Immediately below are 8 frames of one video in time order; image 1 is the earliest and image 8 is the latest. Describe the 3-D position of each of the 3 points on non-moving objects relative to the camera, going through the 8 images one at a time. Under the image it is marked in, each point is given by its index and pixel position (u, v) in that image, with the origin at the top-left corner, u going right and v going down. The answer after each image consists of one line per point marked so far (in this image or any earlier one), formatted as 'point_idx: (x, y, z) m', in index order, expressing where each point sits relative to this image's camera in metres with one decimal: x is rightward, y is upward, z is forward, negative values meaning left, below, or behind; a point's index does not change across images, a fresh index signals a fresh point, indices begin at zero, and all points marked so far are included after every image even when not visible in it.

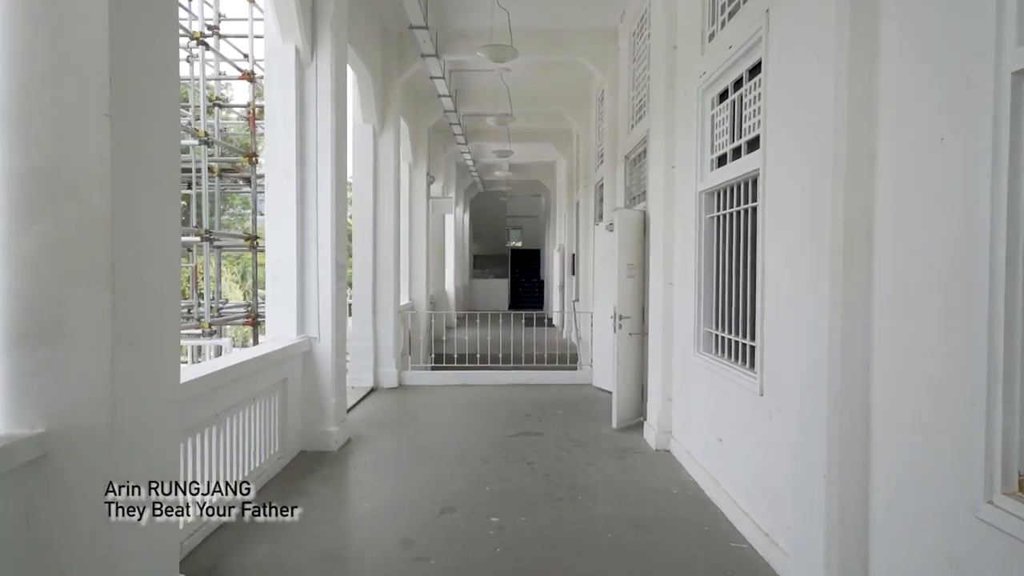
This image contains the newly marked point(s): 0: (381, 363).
0: (-1.5, -0.9, +7.9) m
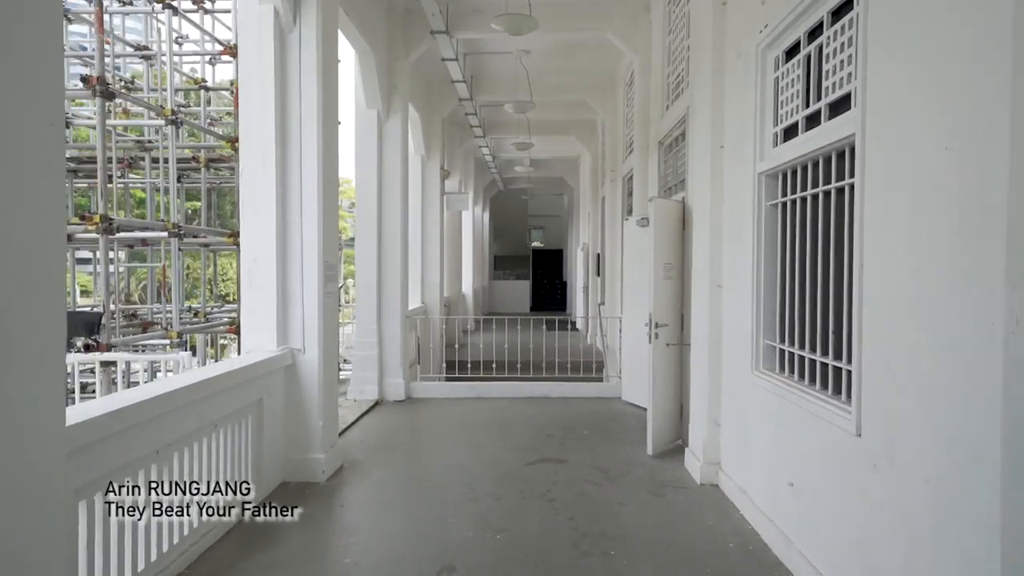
0: (-1.3, -0.9, +7.1) m
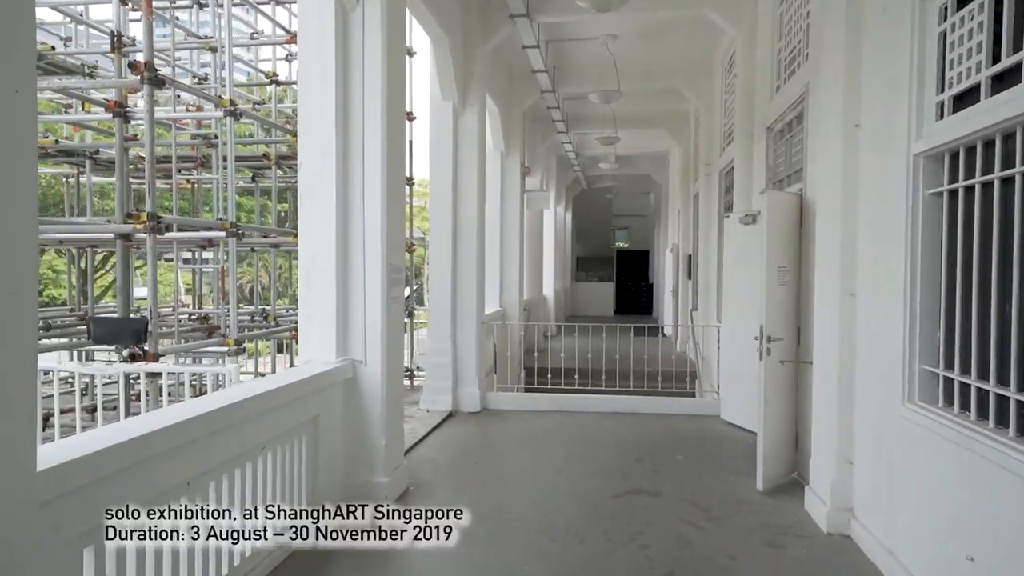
0: (-0.5, -0.9, +6.7) m
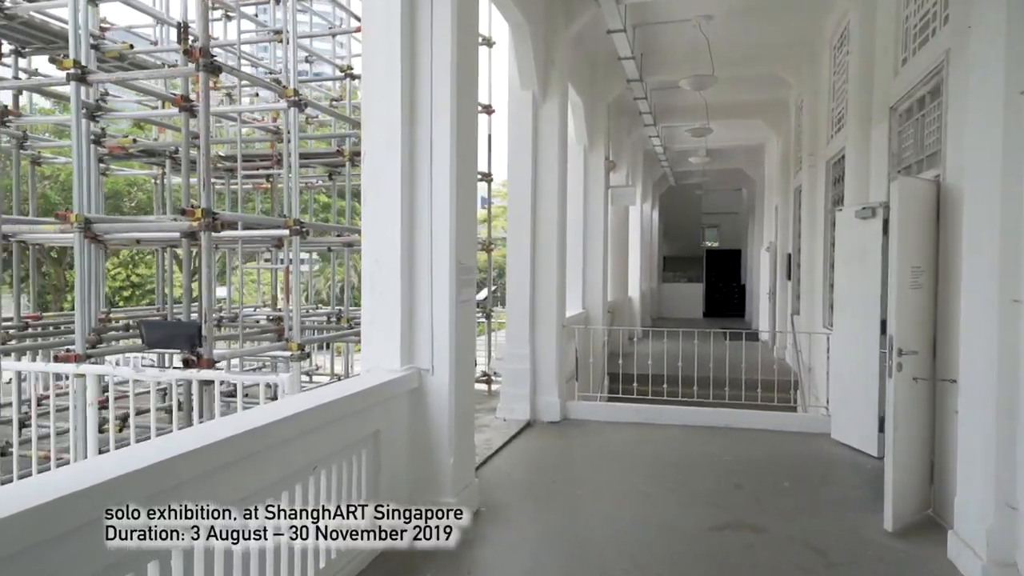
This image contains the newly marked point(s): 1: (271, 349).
0: (+0.3, -1.0, +6.3) m
1: (-1.5, -0.4, +4.2) m
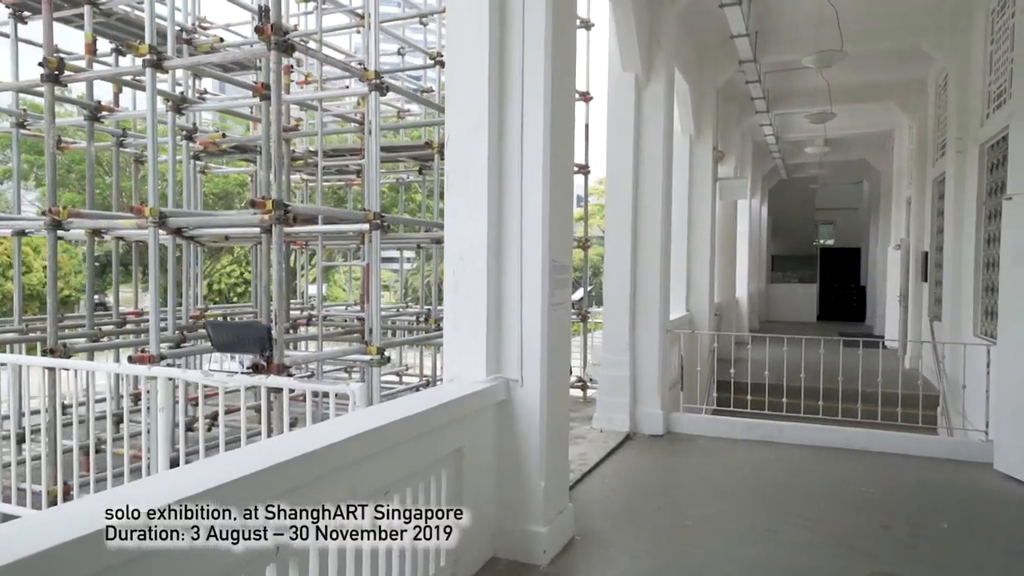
0: (+1.1, -1.0, +5.7) m
1: (-0.9, -0.4, +3.9) m
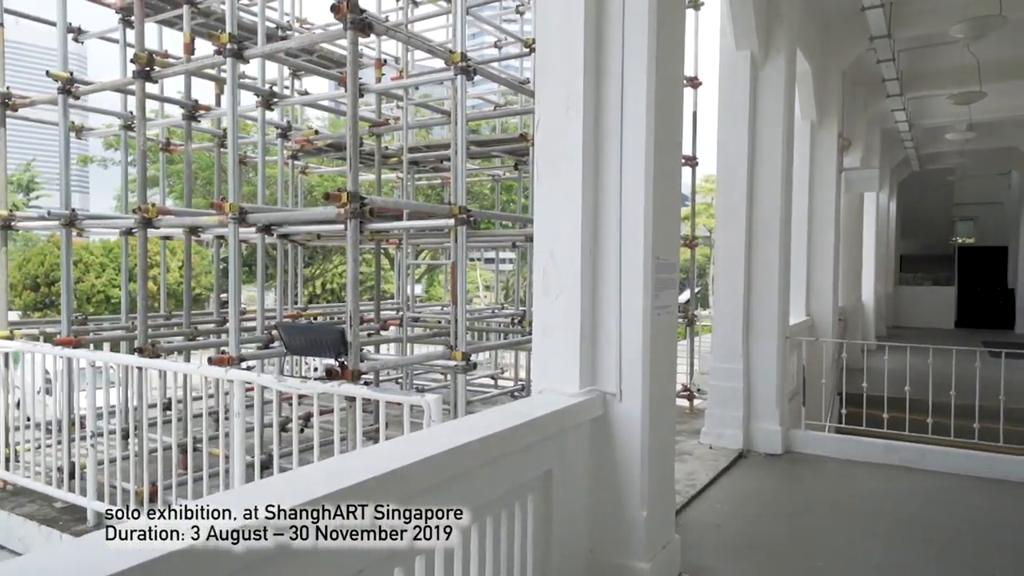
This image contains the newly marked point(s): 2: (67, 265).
0: (+1.9, -1.0, +5.2) m
1: (-0.4, -0.4, +3.6) m
2: (-3.0, +0.2, +4.5) m
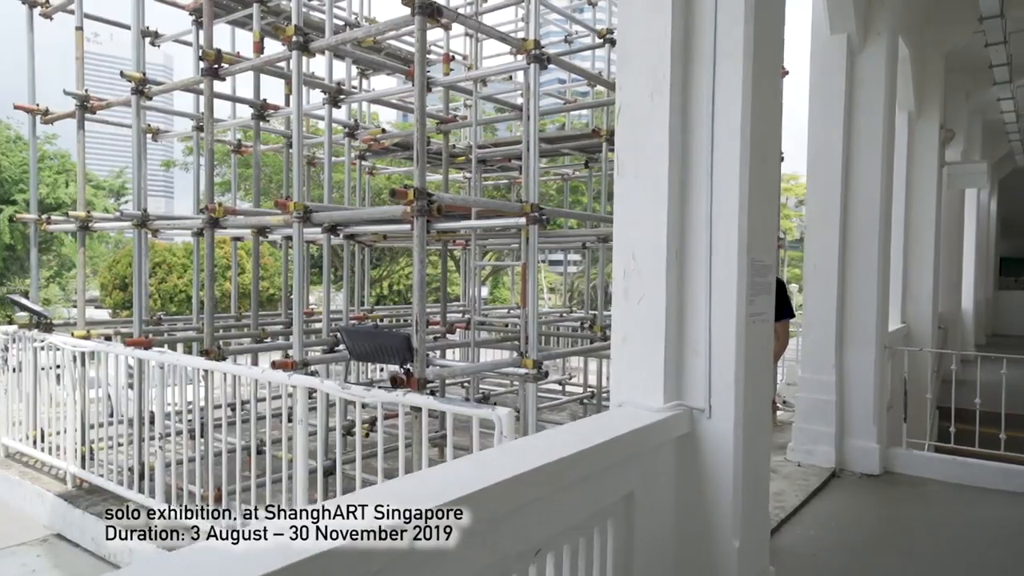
0: (+2.4, -1.0, +4.7) m
1: (0.0, -0.4, +3.4) m
2: (-2.5, +0.2, +4.5) m
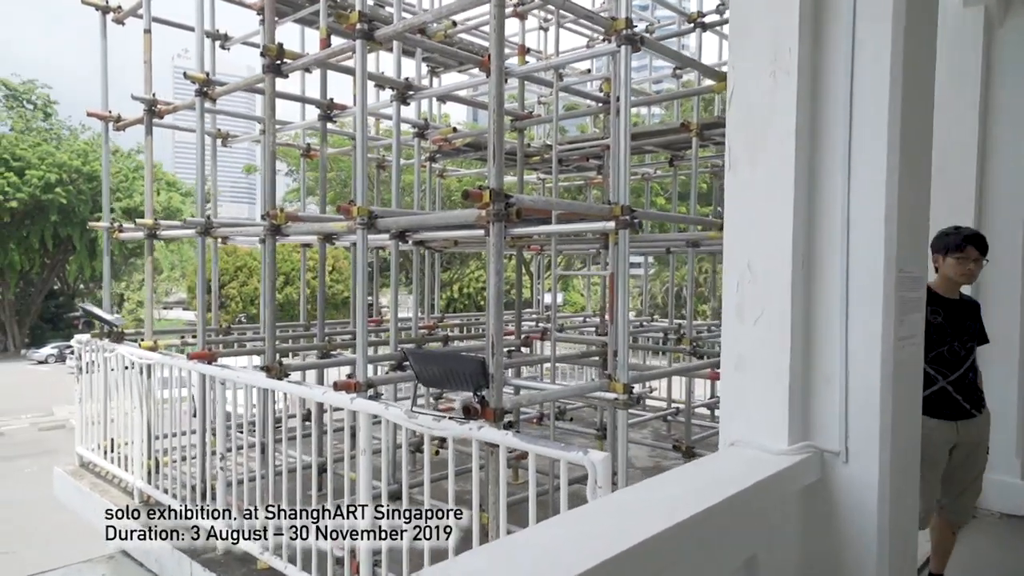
0: (+2.9, -1.1, +4.1) m
1: (+0.3, -0.4, +3.1) m
2: (-2.0, +0.1, +4.4) m
